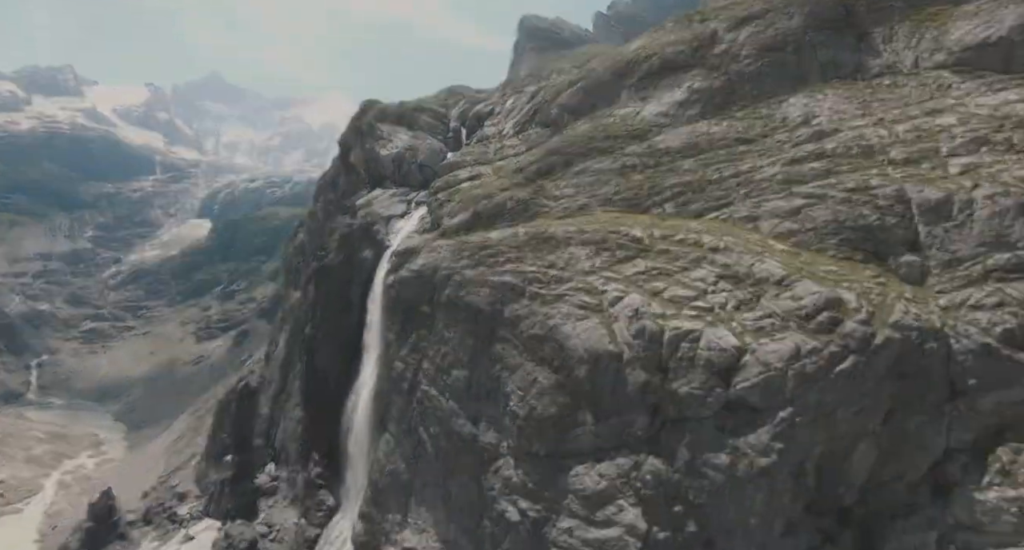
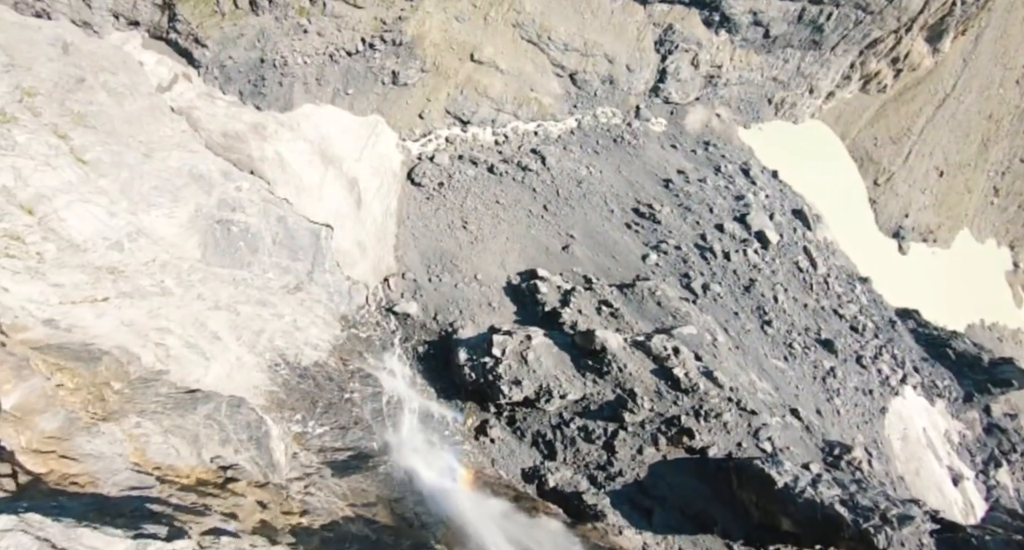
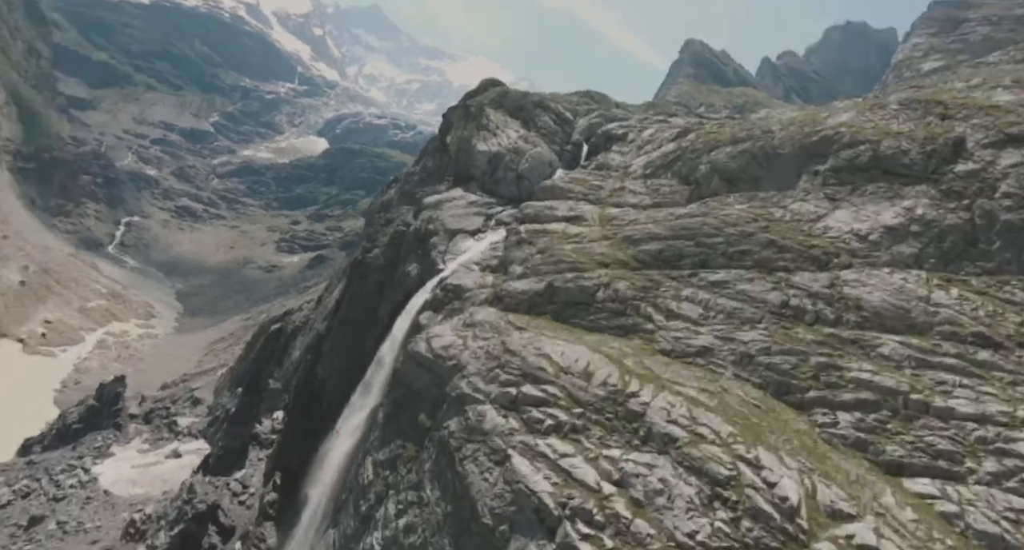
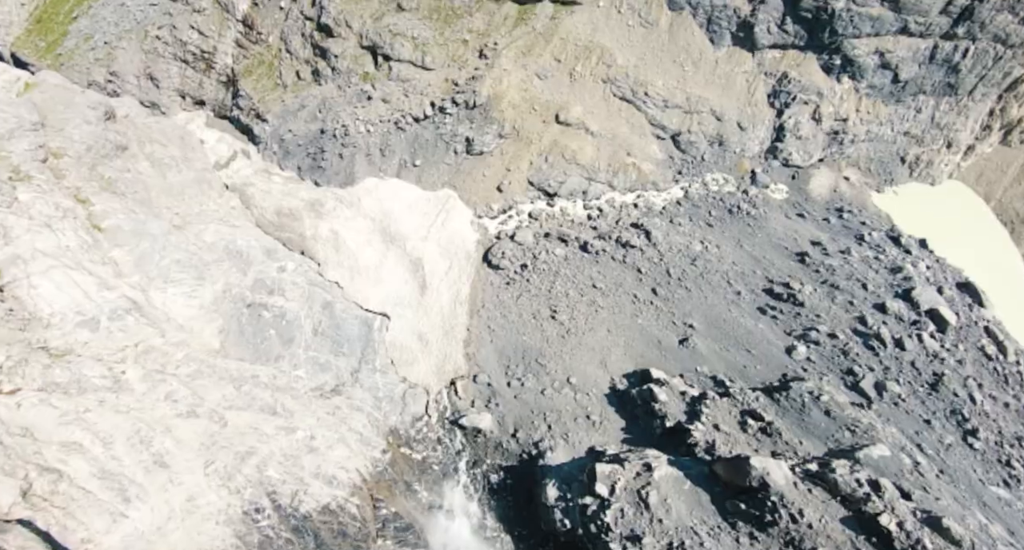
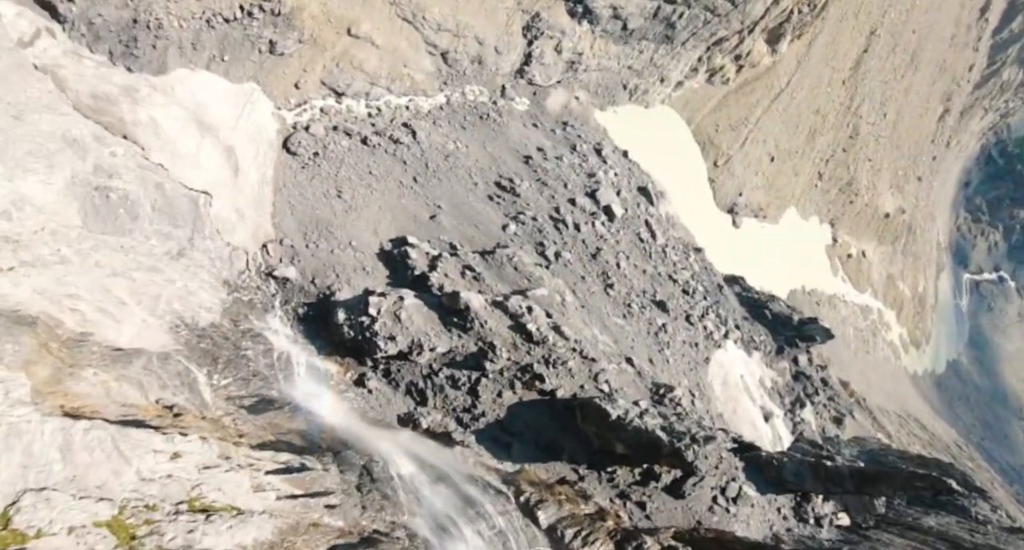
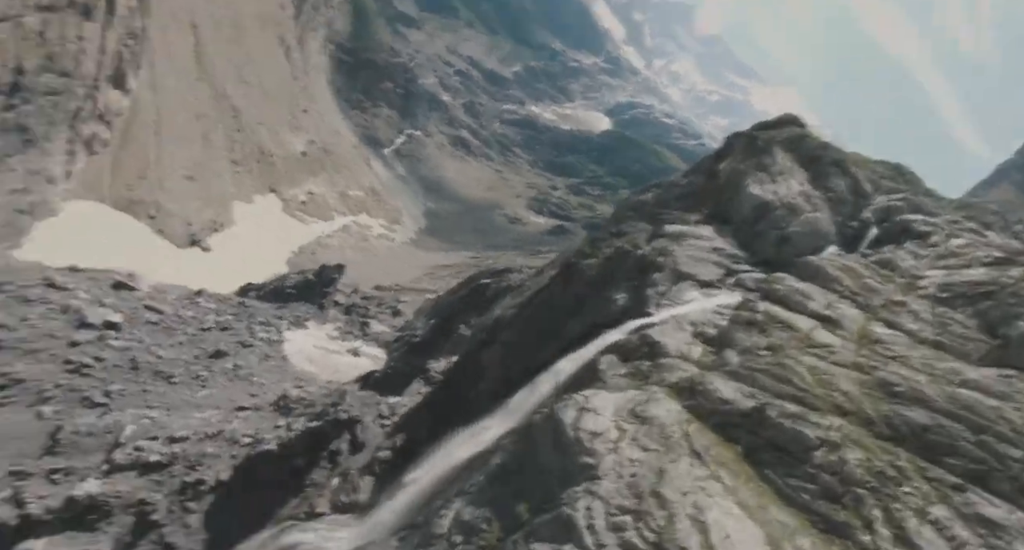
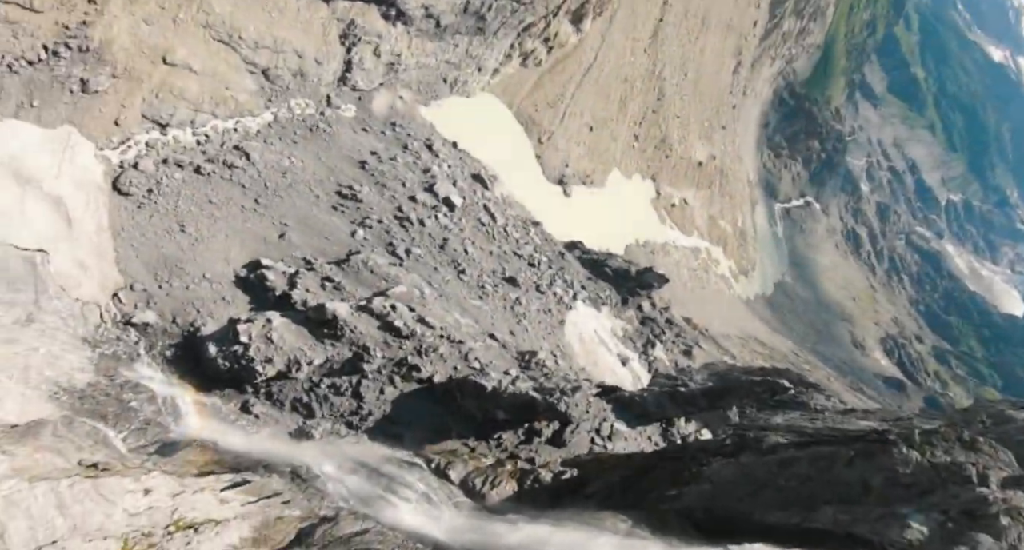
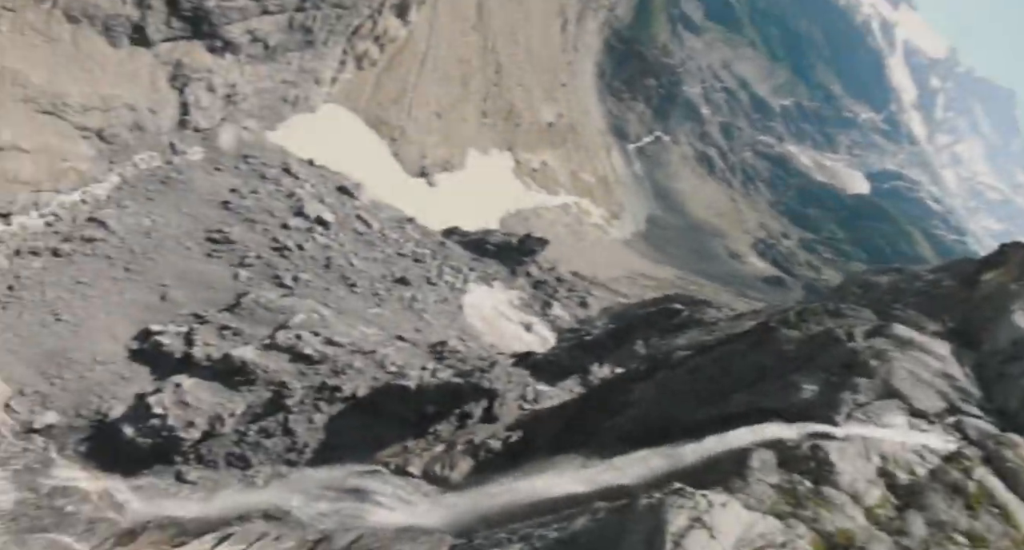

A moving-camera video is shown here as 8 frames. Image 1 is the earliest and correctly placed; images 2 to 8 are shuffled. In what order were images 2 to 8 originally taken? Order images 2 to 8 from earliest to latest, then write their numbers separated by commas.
3, 6, 8, 7, 5, 2, 4
